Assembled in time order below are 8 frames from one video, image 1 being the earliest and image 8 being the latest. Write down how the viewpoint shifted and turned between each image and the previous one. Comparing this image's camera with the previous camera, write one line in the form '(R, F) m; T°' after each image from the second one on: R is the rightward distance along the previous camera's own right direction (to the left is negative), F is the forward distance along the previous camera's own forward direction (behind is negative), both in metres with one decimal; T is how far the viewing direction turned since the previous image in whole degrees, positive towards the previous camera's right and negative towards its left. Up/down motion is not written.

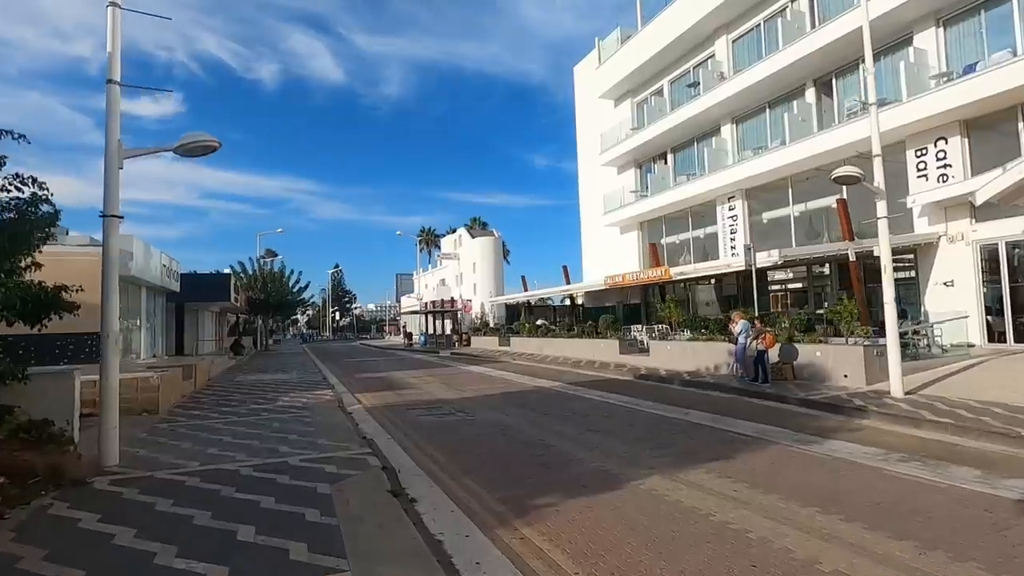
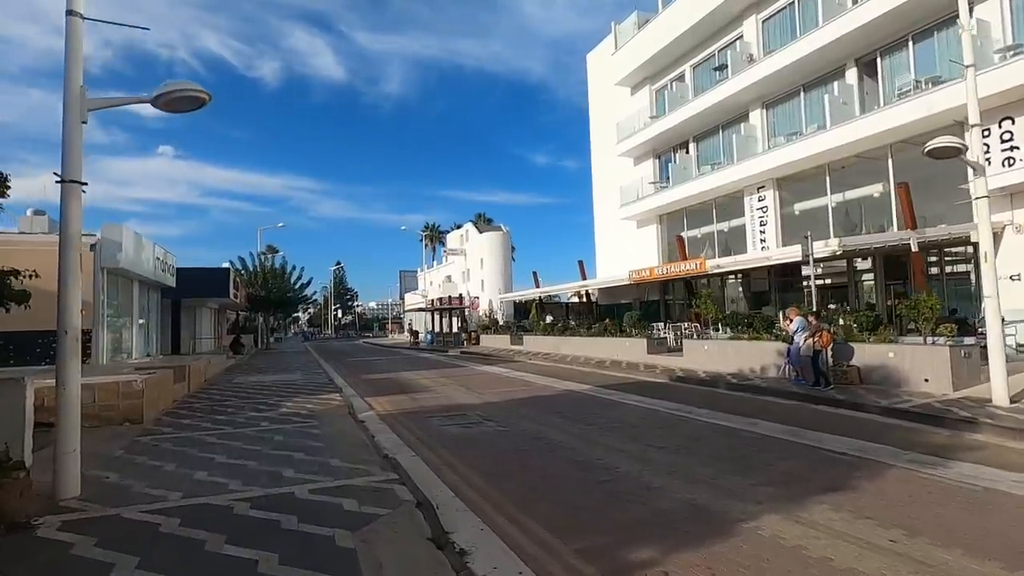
(-0.8, +1.7) m; 0°
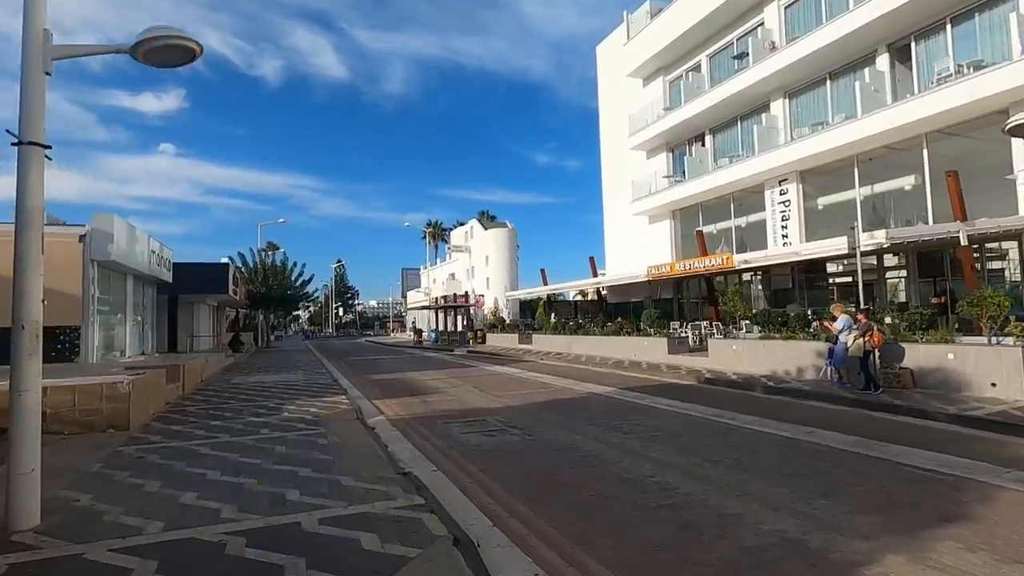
(-0.5, +1.2) m; 0°
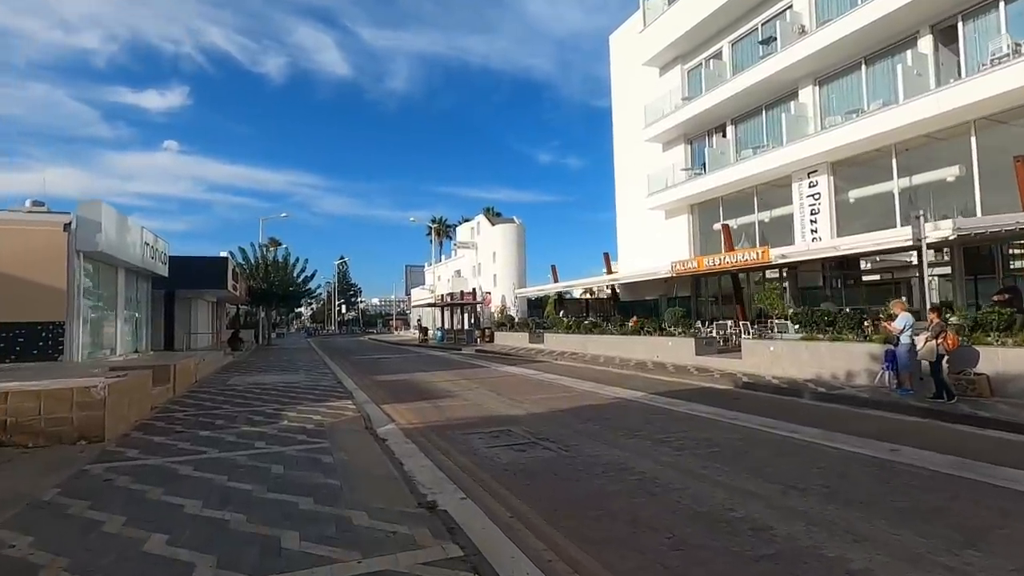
(-0.5, +1.4) m; 0°
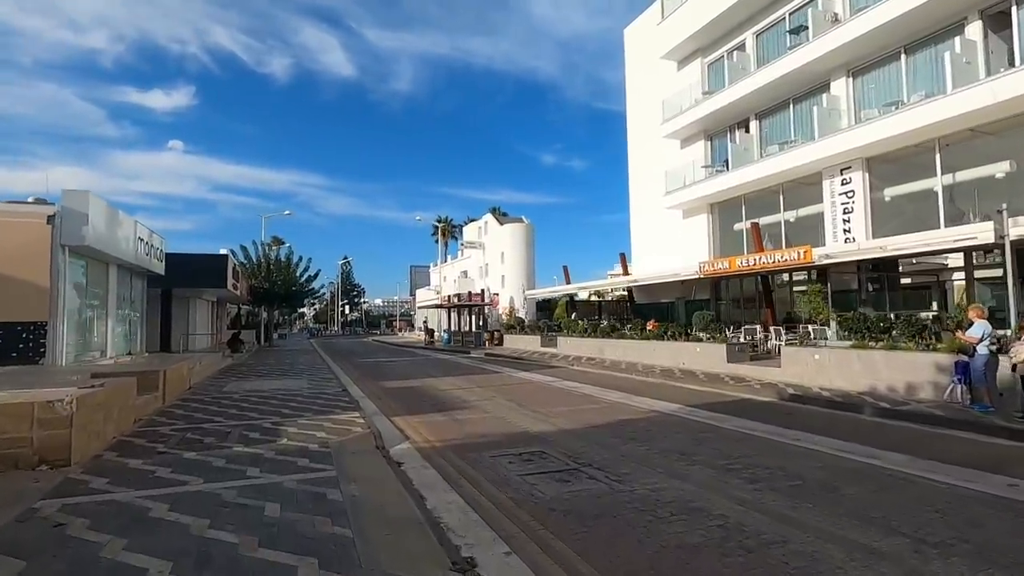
(-0.5, +1.4) m; 0°
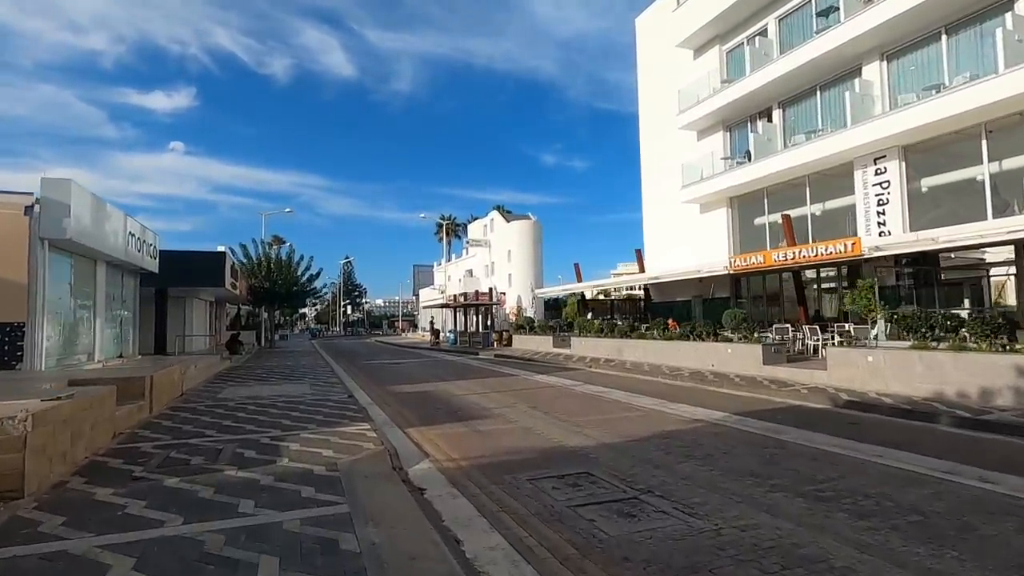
(-0.6, +1.4) m; 0°
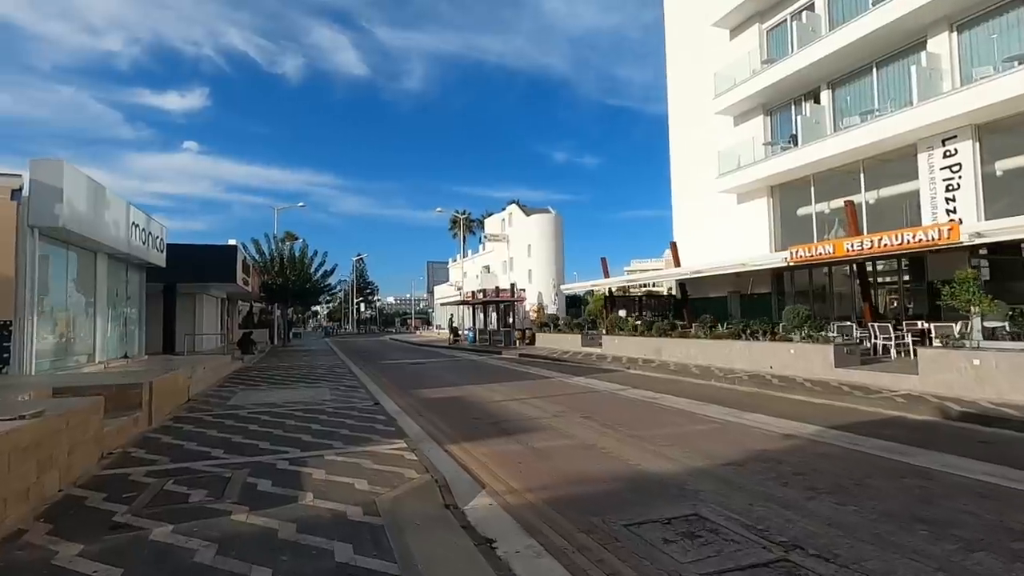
(-0.9, +1.7) m; -1°
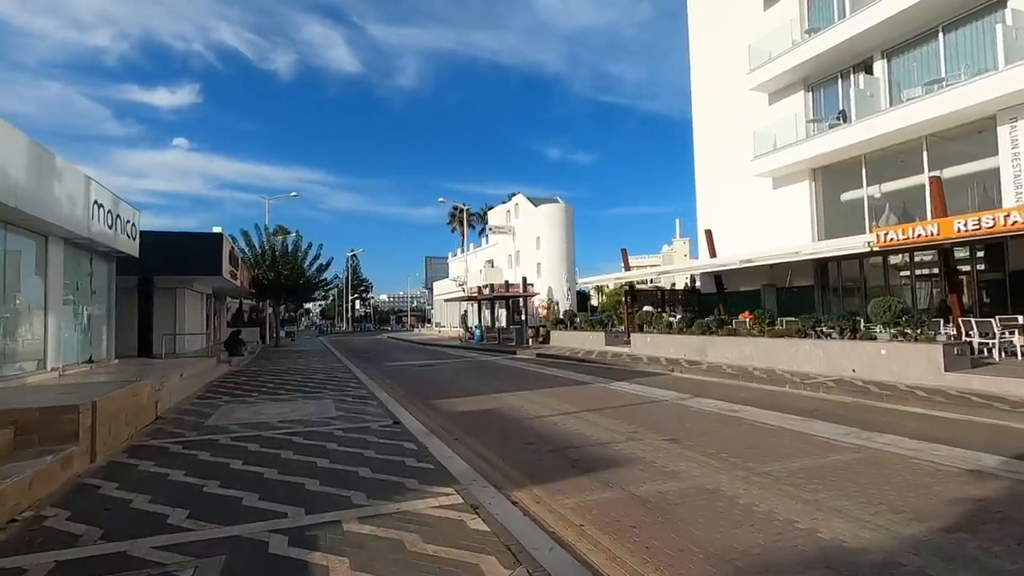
(-1.2, +2.8) m; +1°
